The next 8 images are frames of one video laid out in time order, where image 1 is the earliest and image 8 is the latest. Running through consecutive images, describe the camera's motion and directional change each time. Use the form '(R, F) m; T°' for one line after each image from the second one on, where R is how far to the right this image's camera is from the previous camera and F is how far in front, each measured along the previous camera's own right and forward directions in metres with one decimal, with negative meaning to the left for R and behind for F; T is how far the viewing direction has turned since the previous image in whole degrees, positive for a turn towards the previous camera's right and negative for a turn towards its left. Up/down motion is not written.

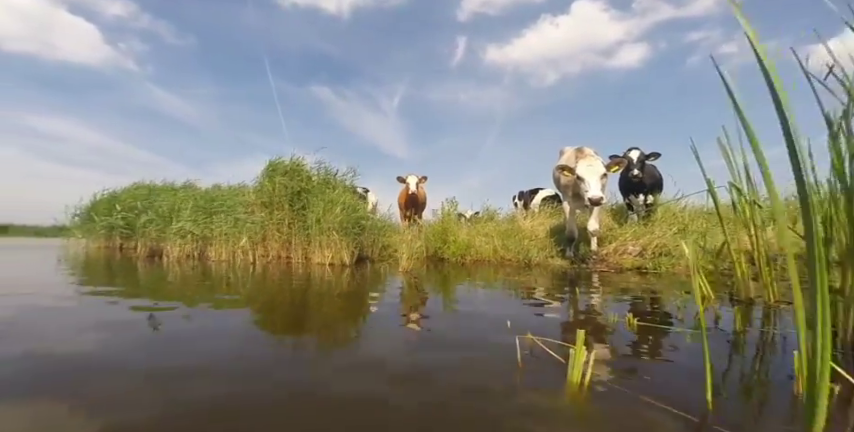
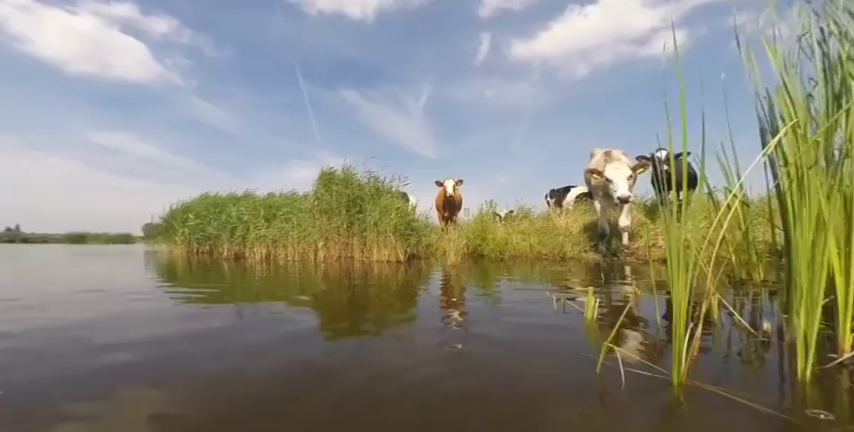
(-0.2, -0.8) m; -5°
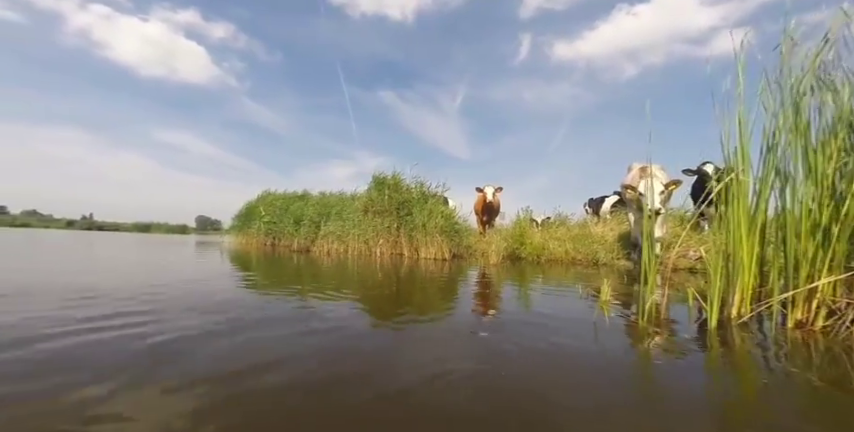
(-0.2, -0.8) m; -5°
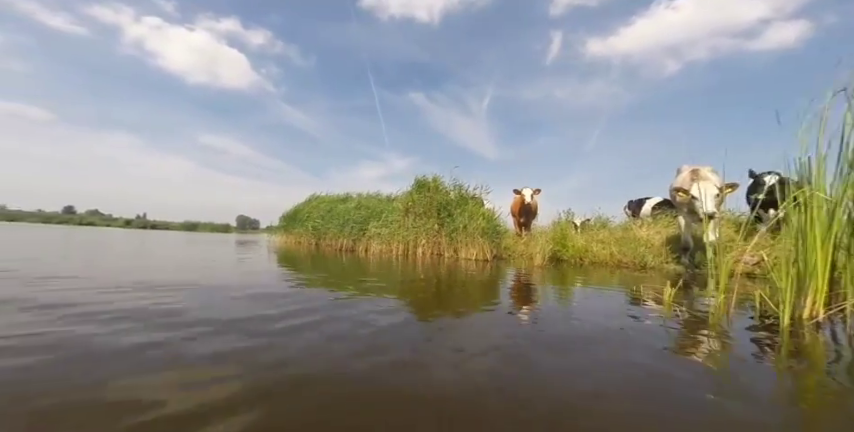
(-0.3, -0.2) m; -4°
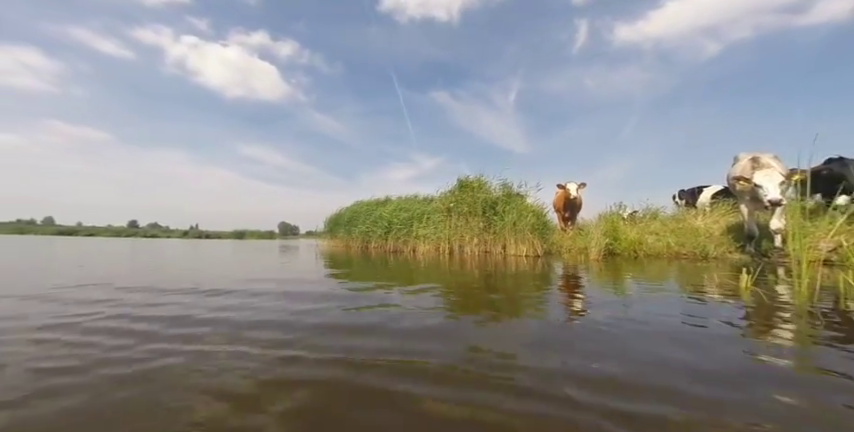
(-0.4, -0.3) m; -5°
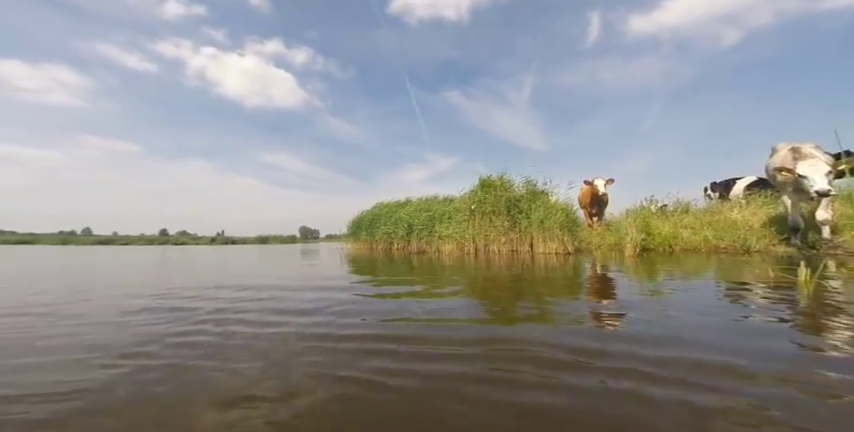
(-0.3, -0.1) m; -3°
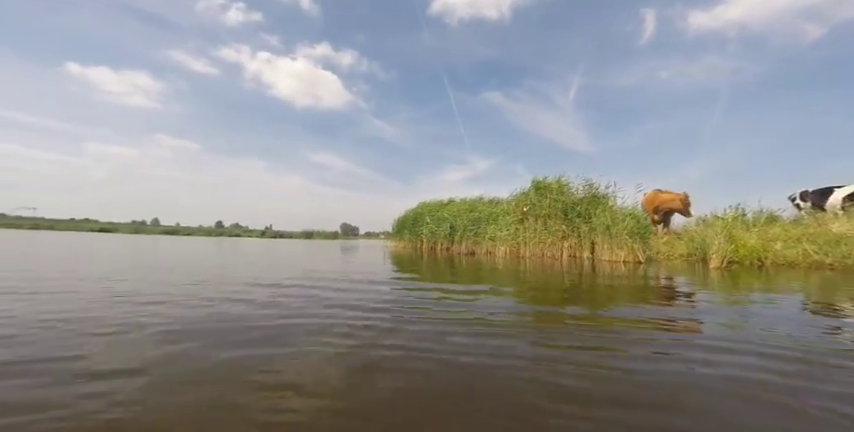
(-0.5, +0.1) m; -6°
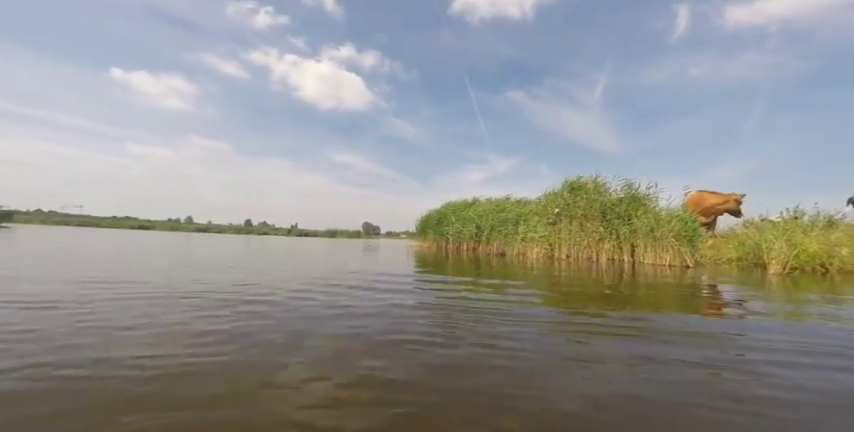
(-0.4, +0.1) m; -3°
